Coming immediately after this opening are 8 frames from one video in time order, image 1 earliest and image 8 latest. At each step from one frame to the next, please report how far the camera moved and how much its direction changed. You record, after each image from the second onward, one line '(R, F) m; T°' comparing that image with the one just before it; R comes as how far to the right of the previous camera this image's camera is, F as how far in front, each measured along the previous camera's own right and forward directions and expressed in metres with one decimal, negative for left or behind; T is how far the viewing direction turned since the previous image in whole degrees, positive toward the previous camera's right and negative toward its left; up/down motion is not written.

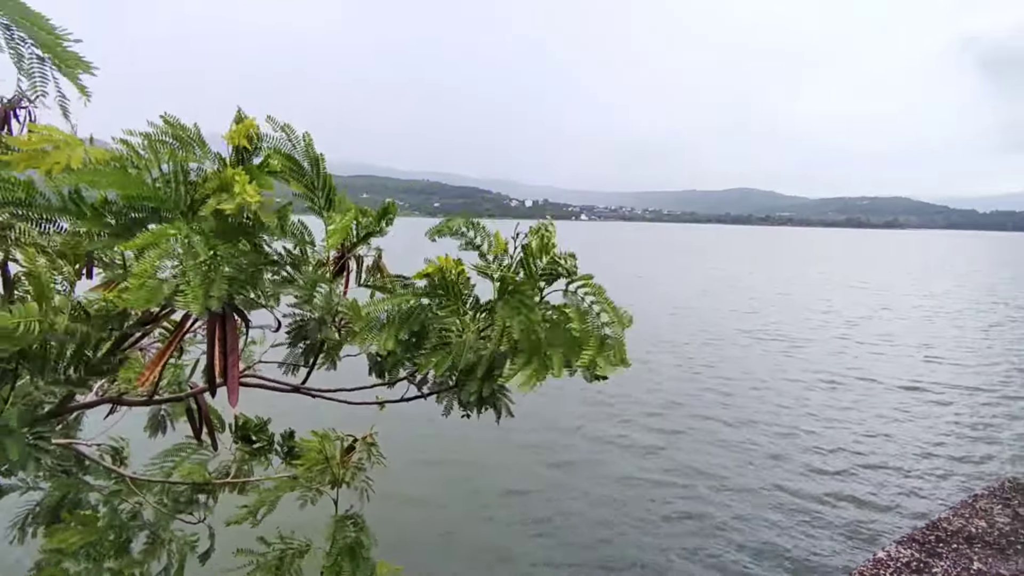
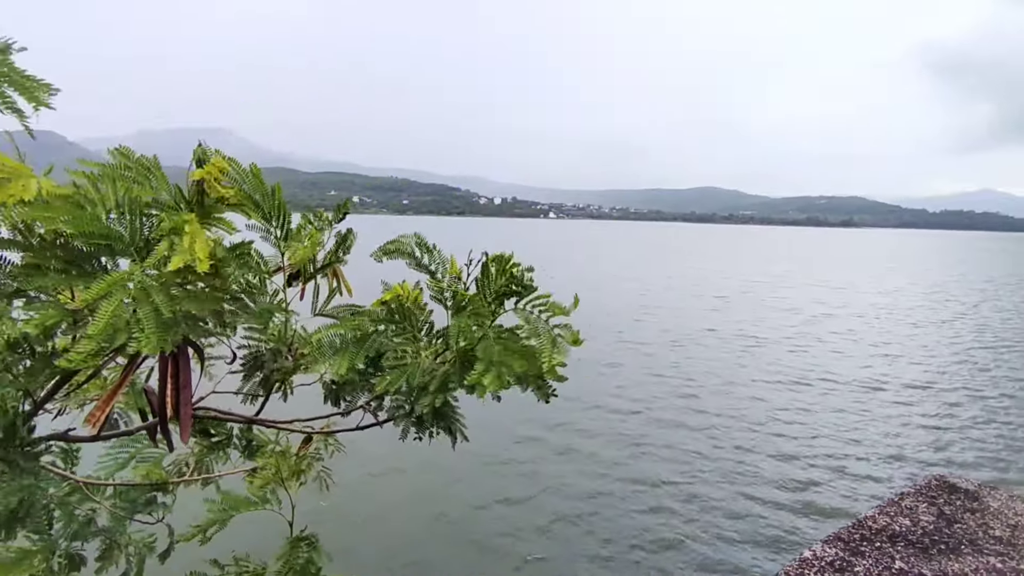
(+0.9, +0.2) m; -13°
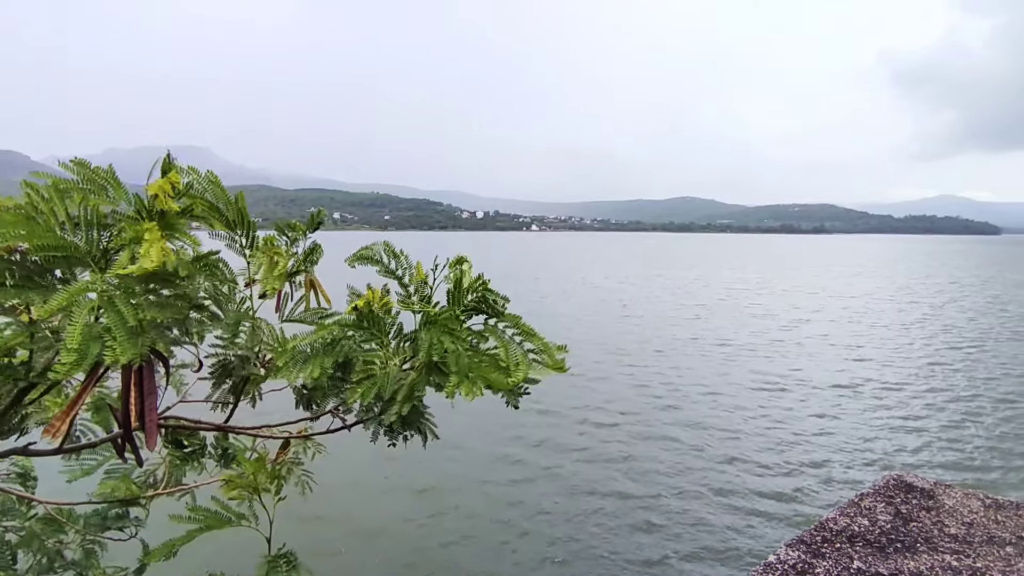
(0.0, 0.0) m; +2°
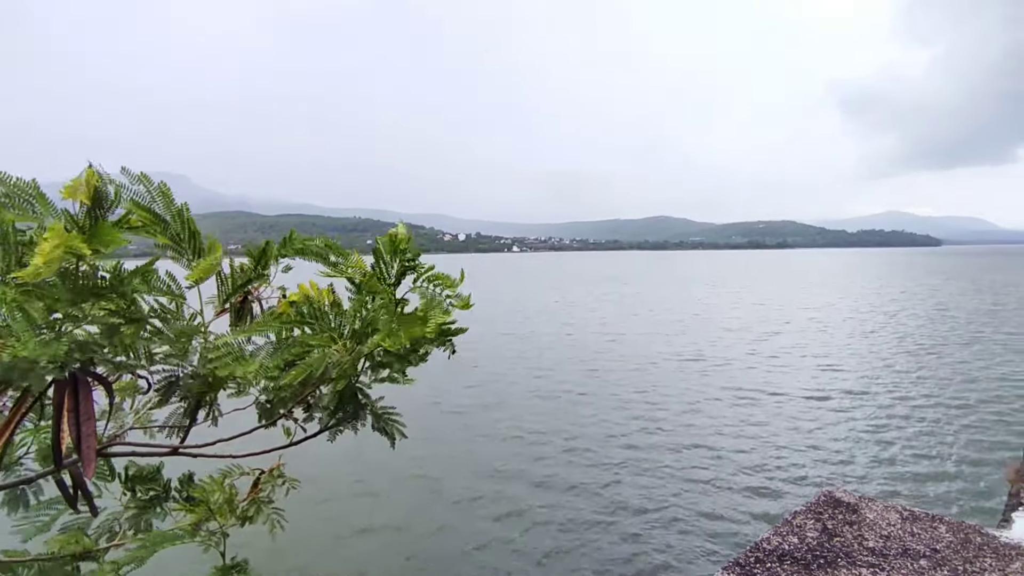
(+0.1, -0.1) m; +2°
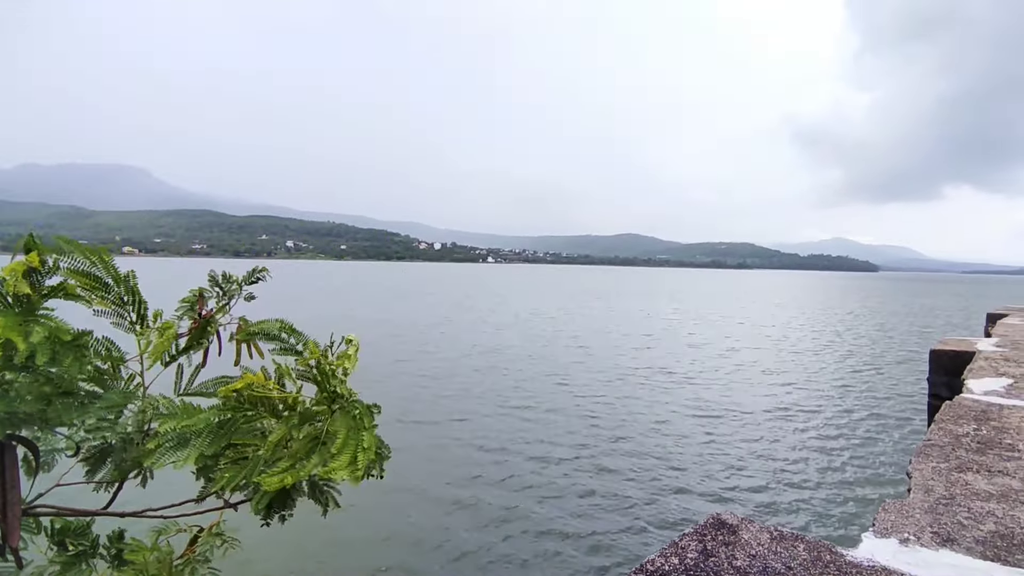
(+0.1, -0.1) m; +3°
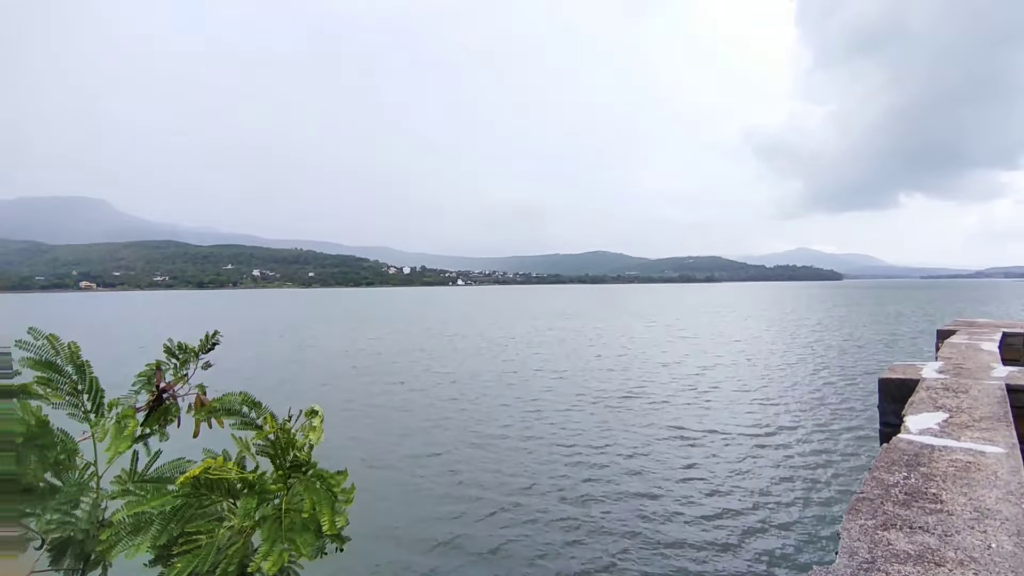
(-0.1, +0.2) m; +3°
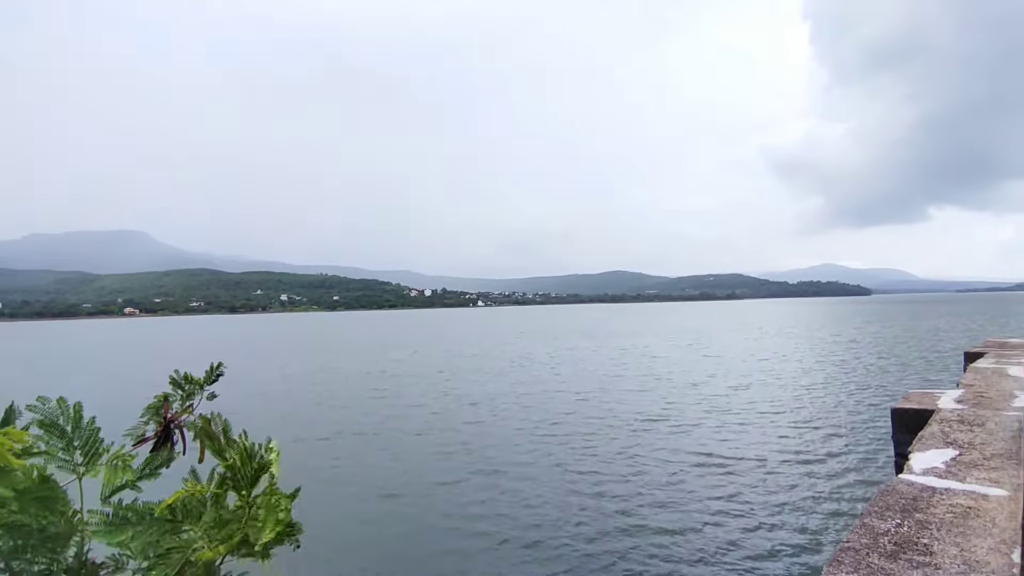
(-0.5, -1.8) m; -1°
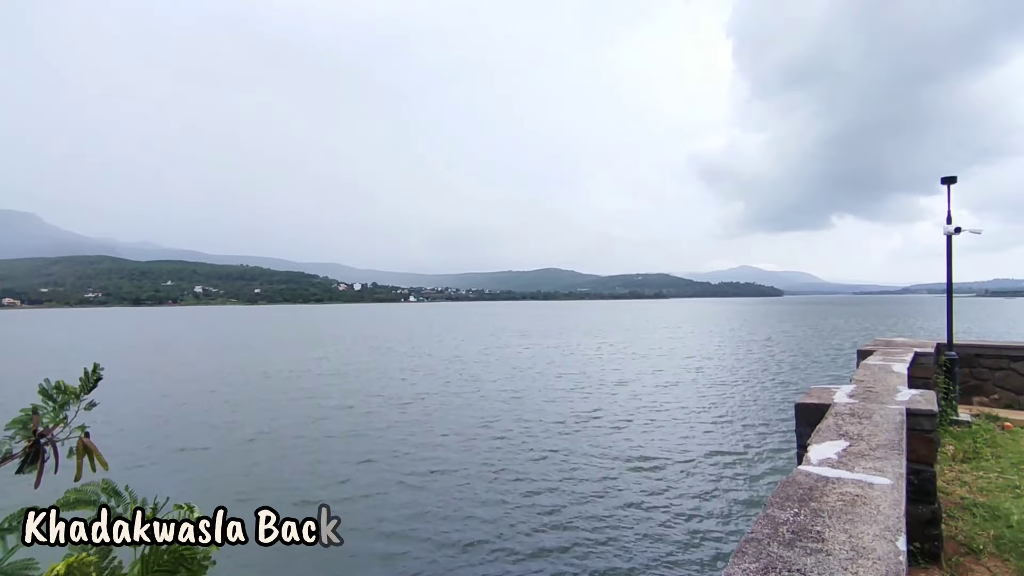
(-0.3, +1.4) m; +7°
